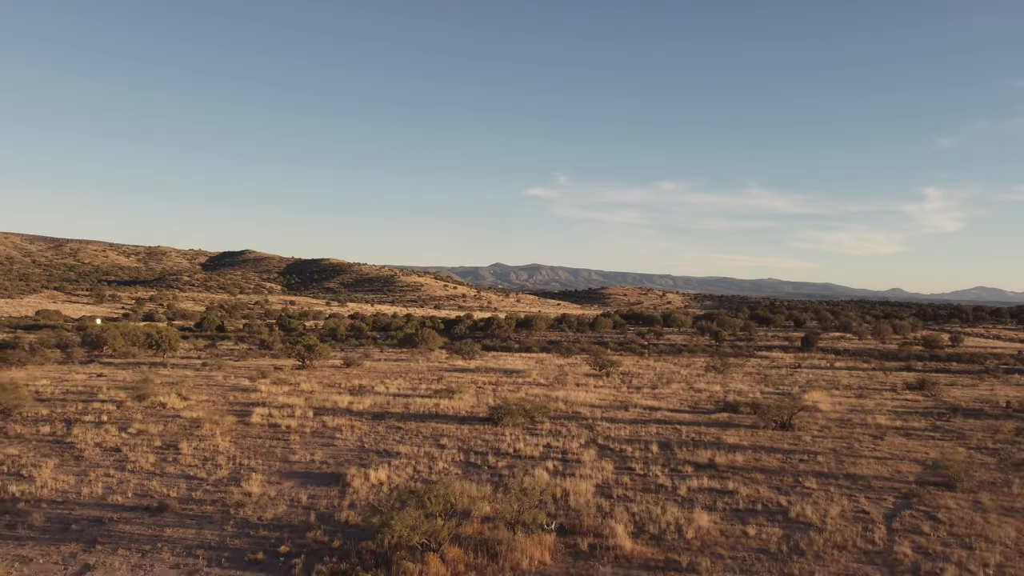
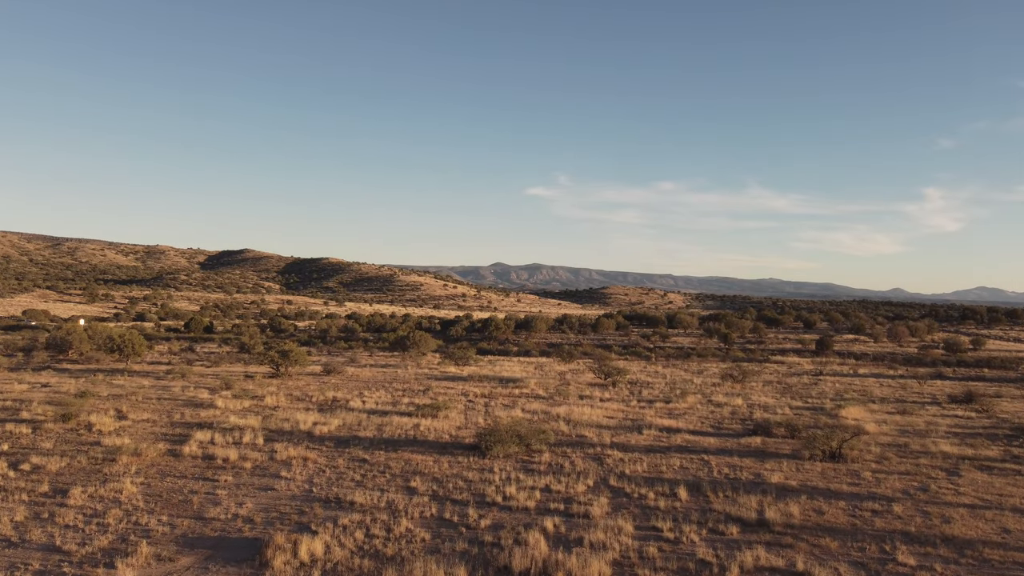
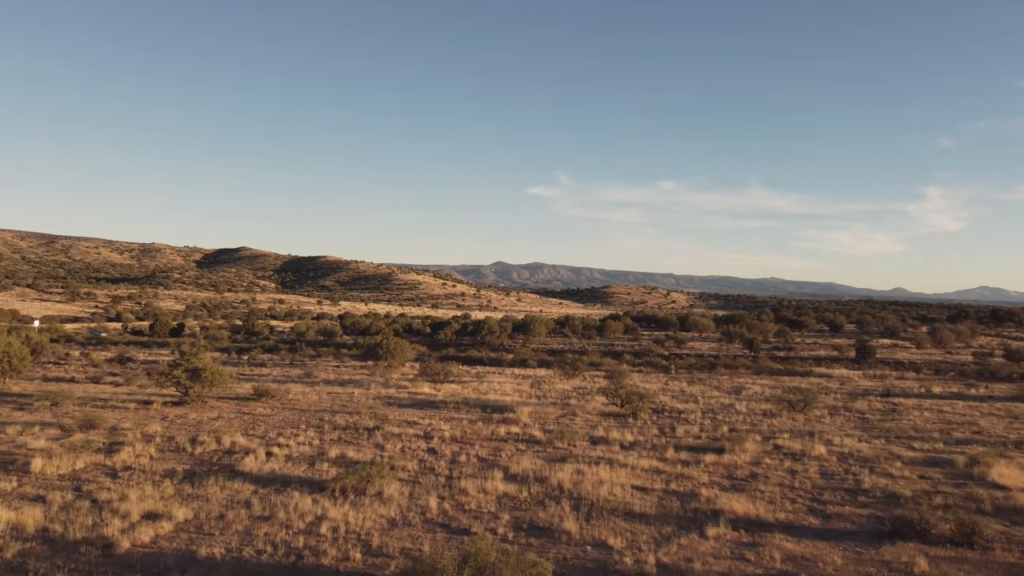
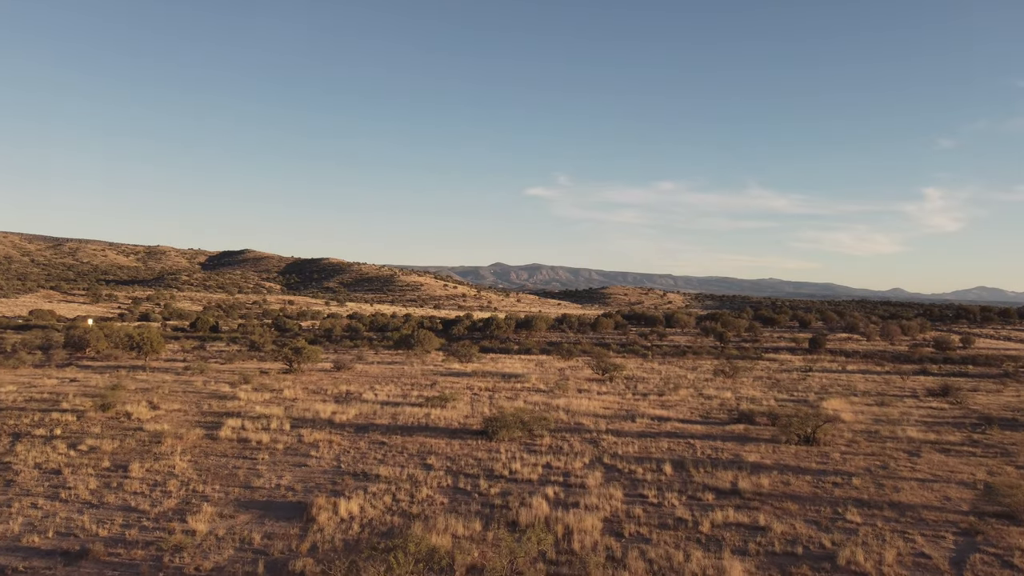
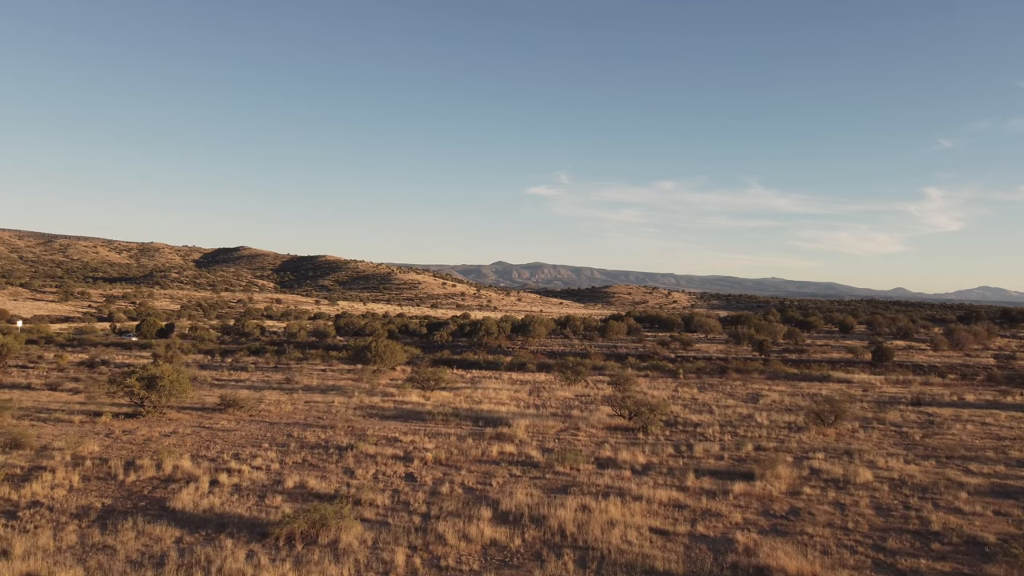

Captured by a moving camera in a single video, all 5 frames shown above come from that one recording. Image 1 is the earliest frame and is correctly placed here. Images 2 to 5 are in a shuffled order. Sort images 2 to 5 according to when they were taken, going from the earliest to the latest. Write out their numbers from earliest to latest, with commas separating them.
4, 2, 3, 5
